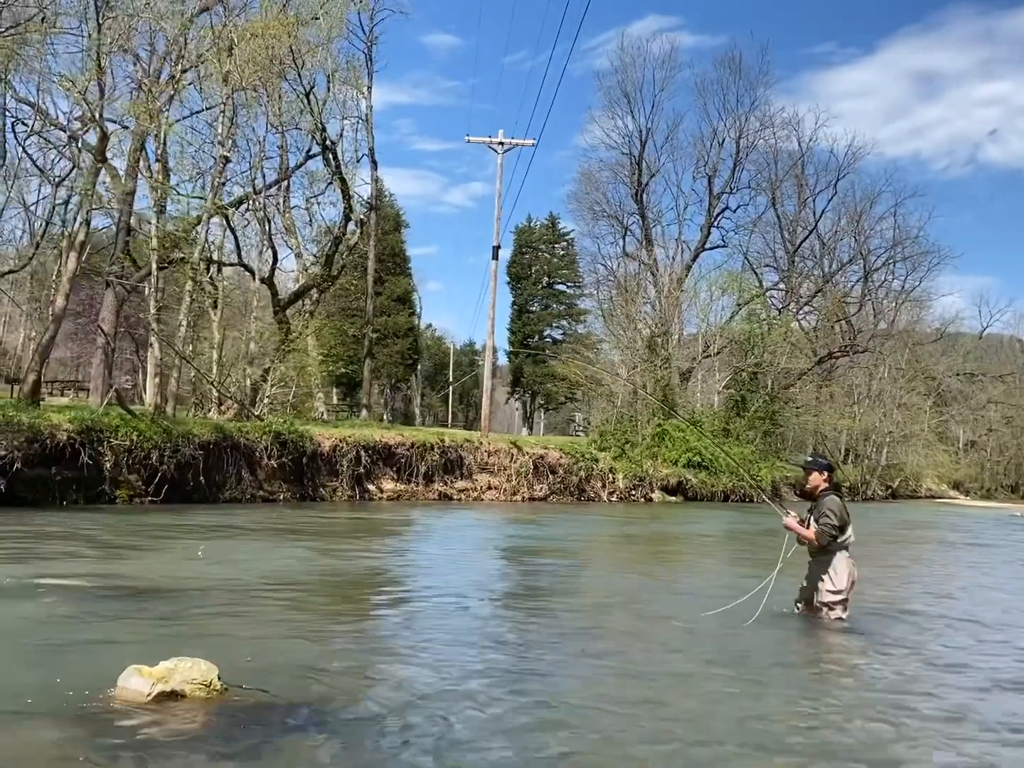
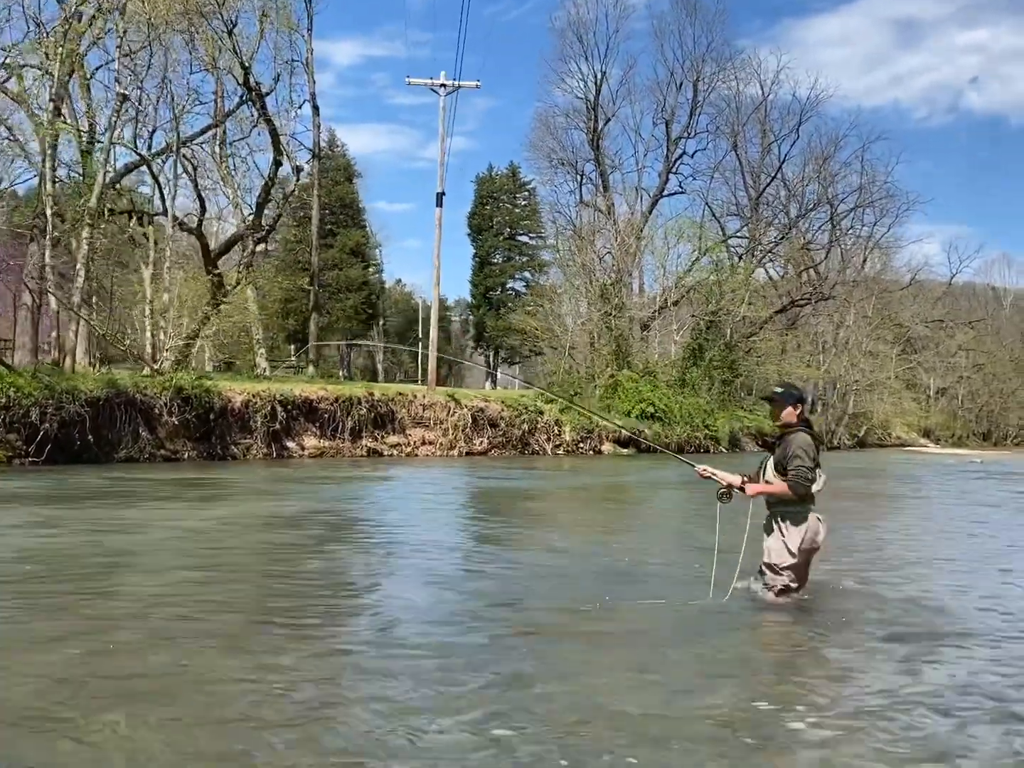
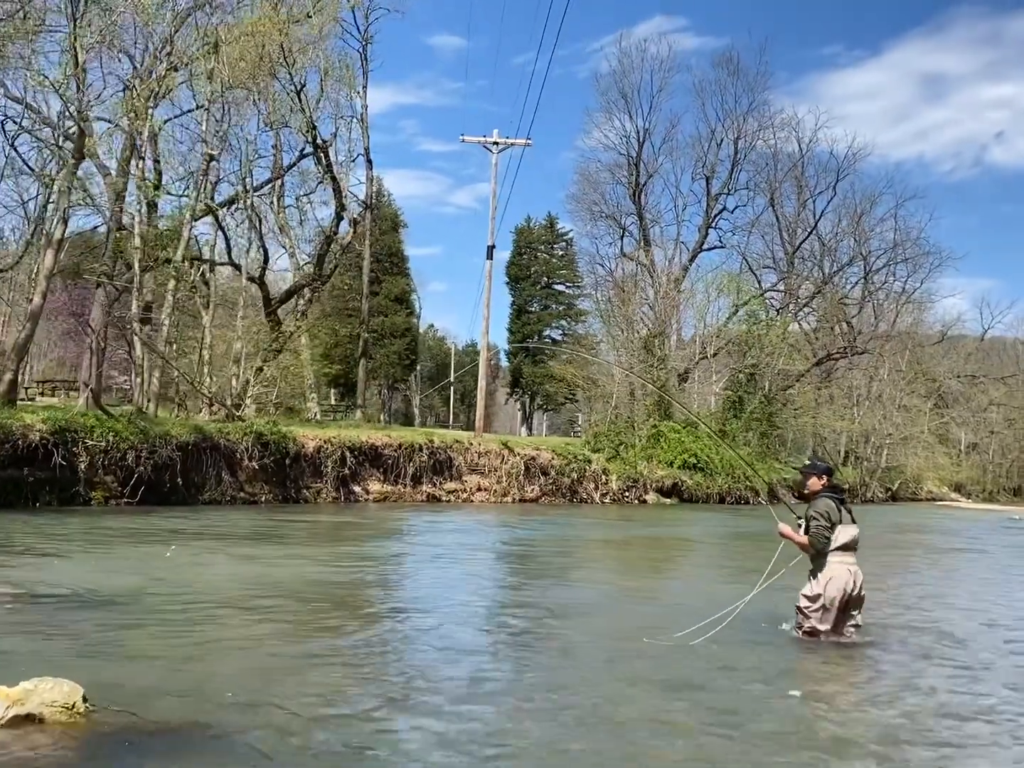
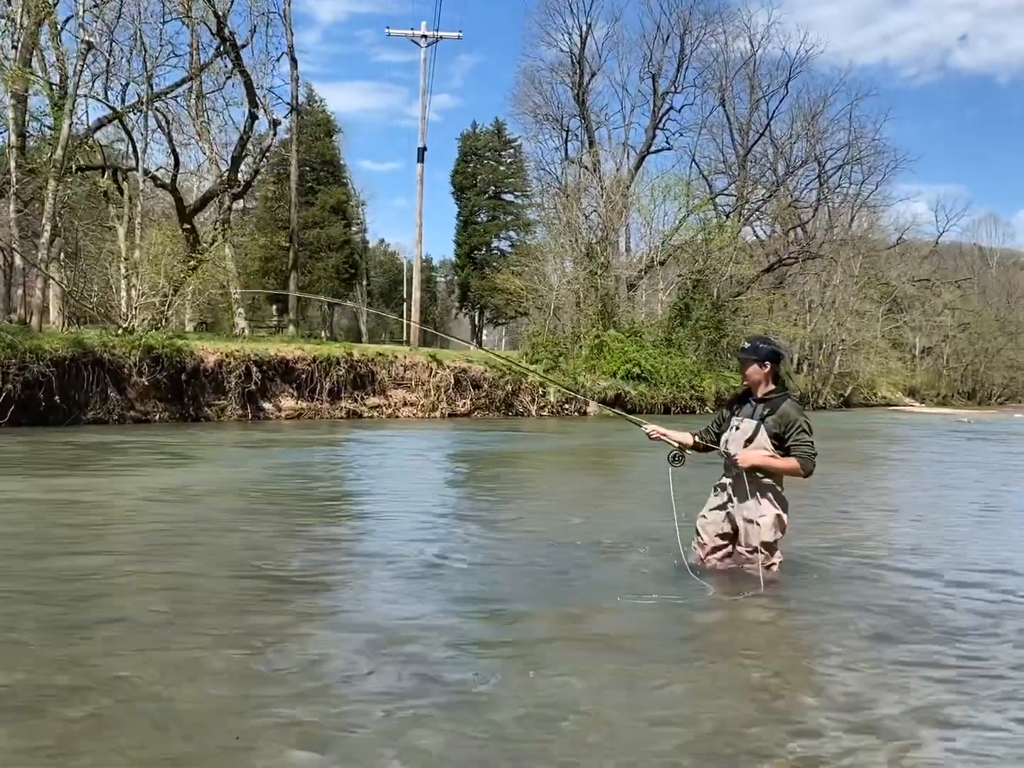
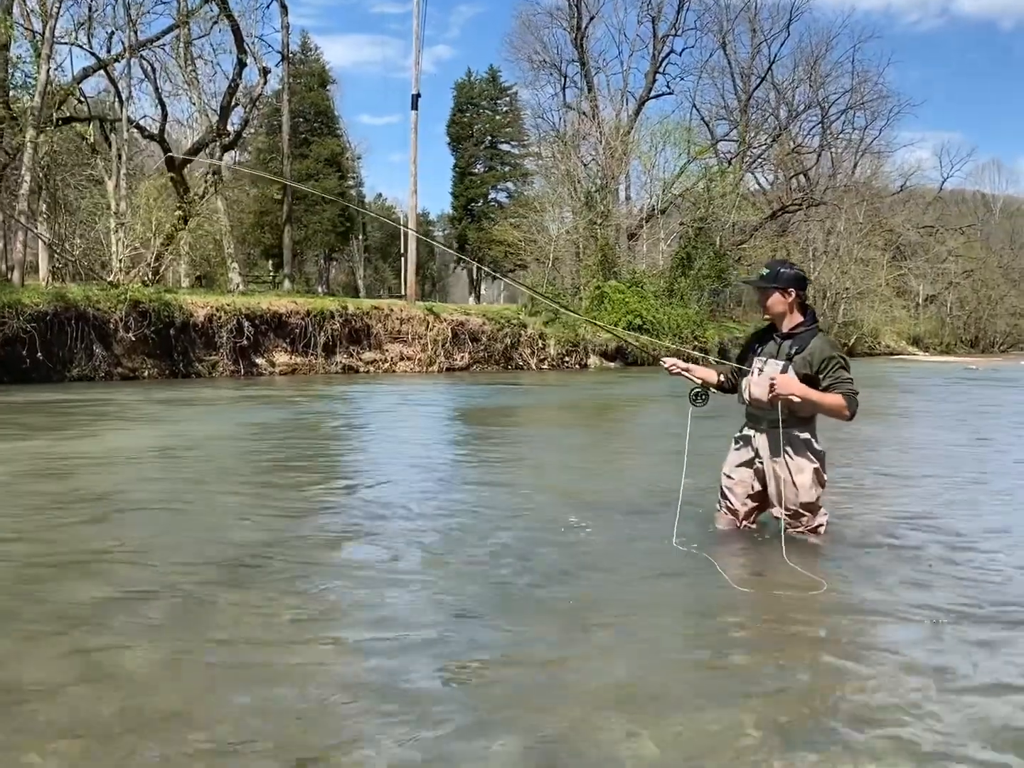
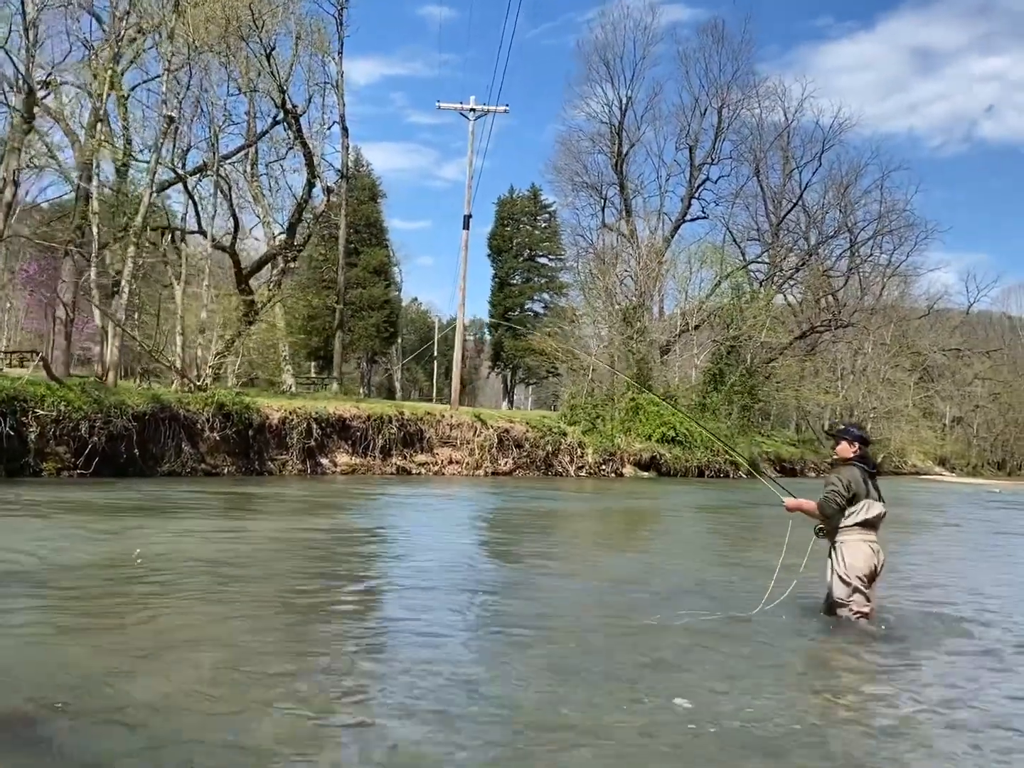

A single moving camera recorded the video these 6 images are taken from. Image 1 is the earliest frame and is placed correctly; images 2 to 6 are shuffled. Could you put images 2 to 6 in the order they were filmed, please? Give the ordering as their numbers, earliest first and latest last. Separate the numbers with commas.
3, 6, 2, 4, 5
